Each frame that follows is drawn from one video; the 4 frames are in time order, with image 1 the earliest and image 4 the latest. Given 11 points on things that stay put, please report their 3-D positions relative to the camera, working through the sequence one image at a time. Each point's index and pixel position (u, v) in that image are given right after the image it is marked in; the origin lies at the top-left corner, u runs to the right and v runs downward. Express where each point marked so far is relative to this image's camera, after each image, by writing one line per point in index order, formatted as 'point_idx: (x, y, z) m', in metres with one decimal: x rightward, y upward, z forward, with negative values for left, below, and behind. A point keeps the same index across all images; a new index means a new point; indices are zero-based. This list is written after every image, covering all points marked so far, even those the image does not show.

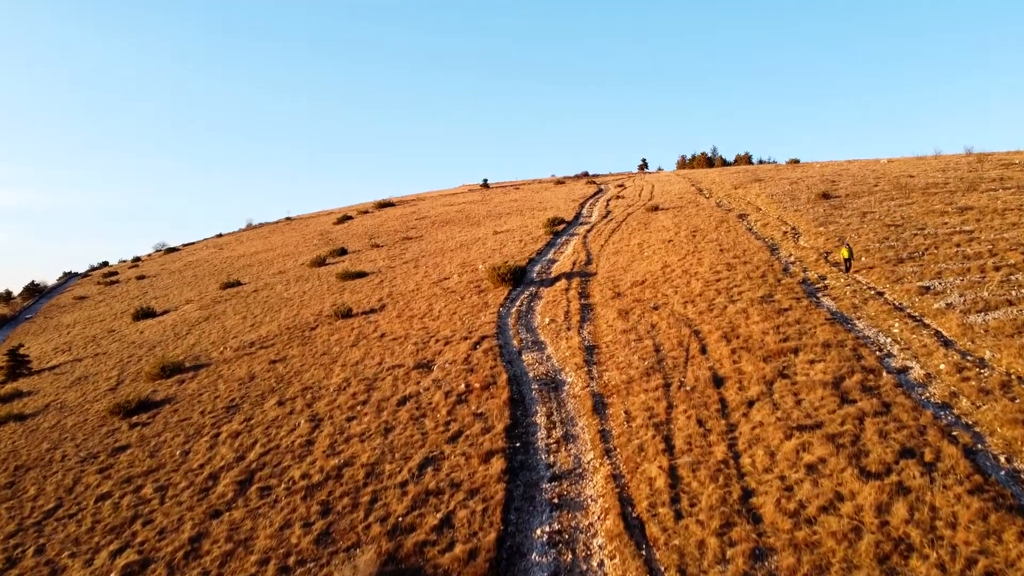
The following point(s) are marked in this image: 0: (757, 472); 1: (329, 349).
0: (+4.6, -3.5, +8.9) m
1: (-7.6, -2.5, +19.4) m
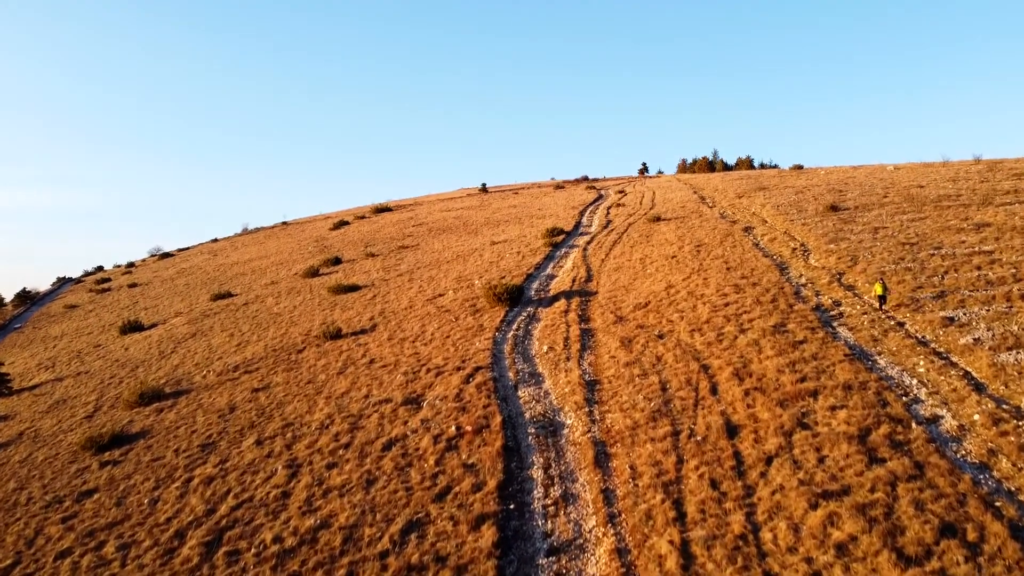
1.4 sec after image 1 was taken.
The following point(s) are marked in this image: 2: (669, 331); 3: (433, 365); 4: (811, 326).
0: (+4.5, -4.4, +7.9) m
1: (-7.7, -3.5, +18.4) m
2: (+5.5, -1.5, +16.6) m
3: (-2.9, -2.8, +17.2) m
4: (+9.6, -1.3, +15.3) m
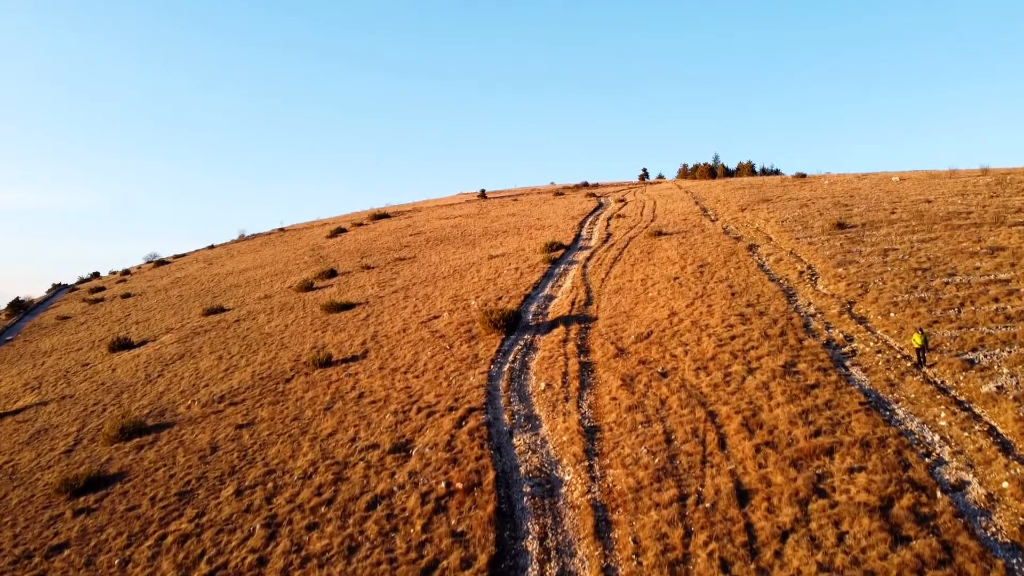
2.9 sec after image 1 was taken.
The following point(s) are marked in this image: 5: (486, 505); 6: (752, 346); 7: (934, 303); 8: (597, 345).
0: (+4.3, -5.6, +7.1) m
1: (-7.8, -4.6, +17.6) m
2: (+5.3, -2.7, +15.8) m
3: (-3.0, -4.0, +16.4) m
4: (+9.5, -2.4, +14.5) m
5: (-0.6, -5.0, +11.0) m
6: (+8.2, -2.0, +16.3) m
7: (+15.3, -0.6, +17.2) m
8: (+3.4, -2.2, +18.8) m
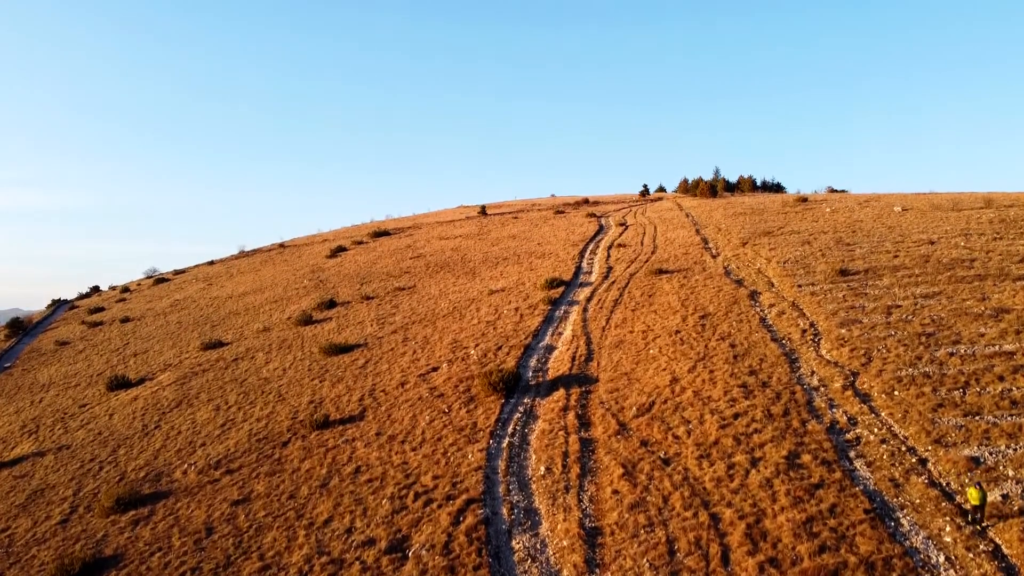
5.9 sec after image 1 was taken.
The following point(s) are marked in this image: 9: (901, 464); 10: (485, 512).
0: (+4.3, -8.4, +6.9) m
1: (-7.9, -7.4, +17.4) m
2: (+5.3, -5.5, +15.6) m
3: (-3.0, -6.7, +16.2) m
4: (+9.5, -5.2, +14.3) m
5: (-0.6, -7.8, +10.8) m
6: (+8.2, -4.8, +16.1) m
7: (+15.3, -3.3, +17.0) m
8: (+3.4, -5.0, +18.6) m
9: (+11.4, -5.1, +13.9) m
10: (-0.8, -6.8, +14.4) m
